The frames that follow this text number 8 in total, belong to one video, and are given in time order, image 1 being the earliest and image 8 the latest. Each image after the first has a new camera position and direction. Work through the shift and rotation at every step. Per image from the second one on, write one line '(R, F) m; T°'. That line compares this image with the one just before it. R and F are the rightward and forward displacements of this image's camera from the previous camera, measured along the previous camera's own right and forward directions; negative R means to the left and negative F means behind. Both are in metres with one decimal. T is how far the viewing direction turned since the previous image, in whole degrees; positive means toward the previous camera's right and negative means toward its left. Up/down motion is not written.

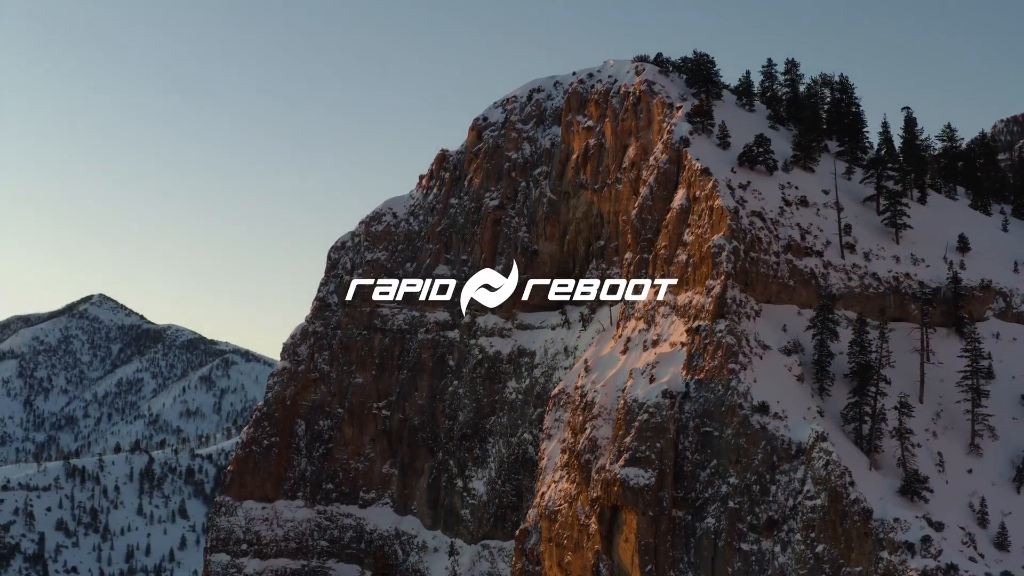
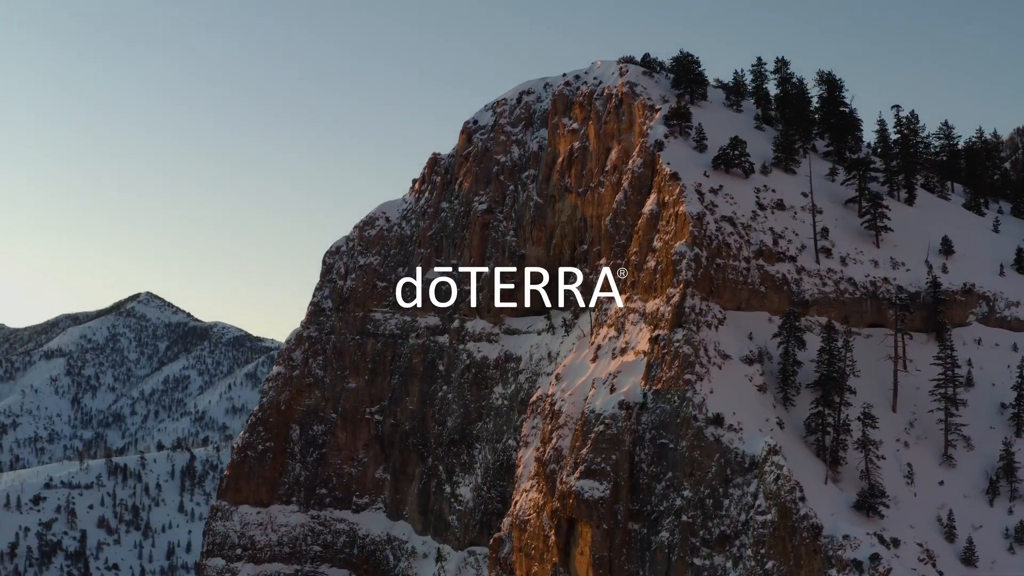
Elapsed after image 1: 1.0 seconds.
(+4.7, +0.8) m; -2°
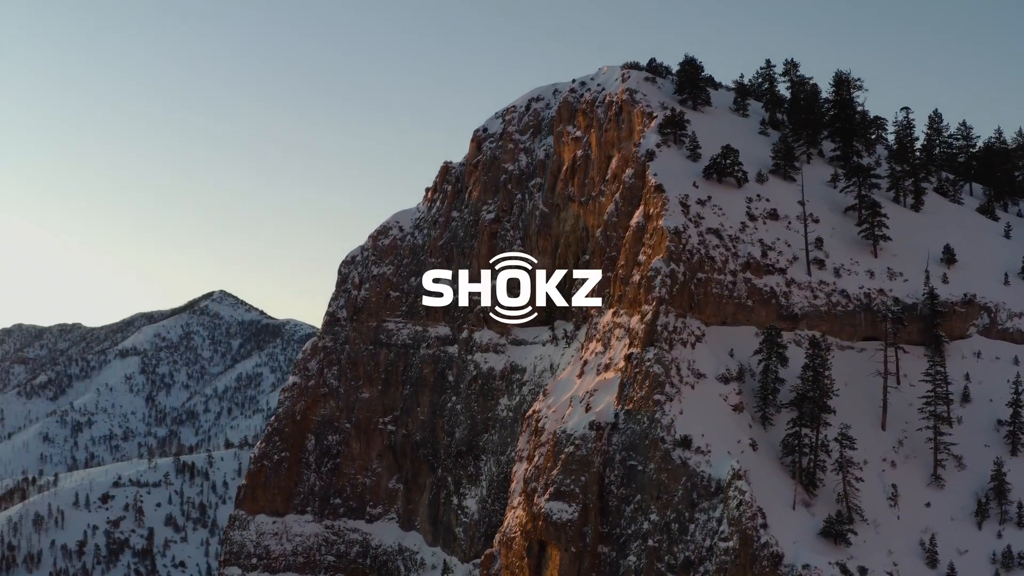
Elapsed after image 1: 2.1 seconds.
(+5.2, +0.8) m; -3°
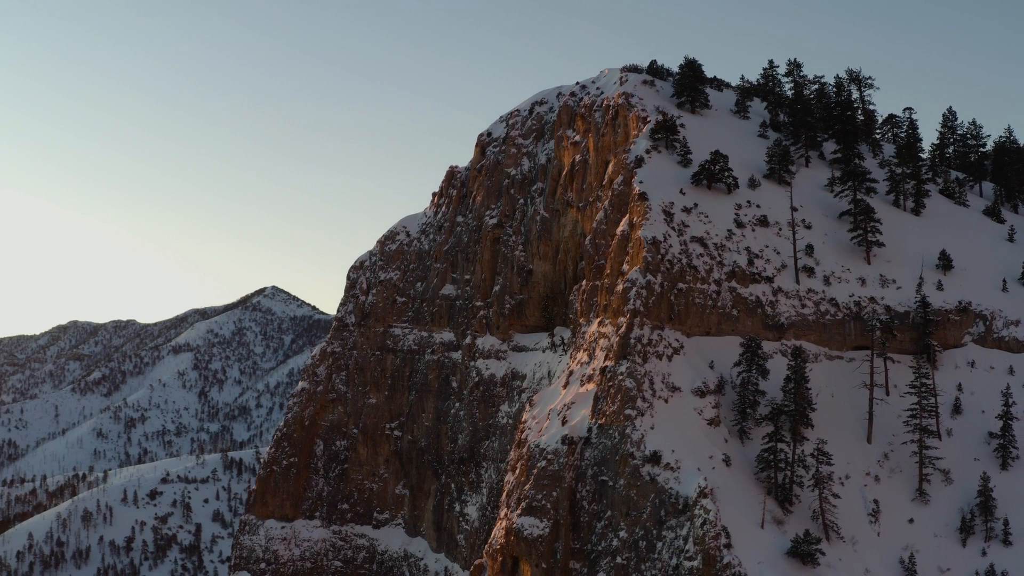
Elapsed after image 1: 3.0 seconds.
(+4.0, +0.6) m; -2°
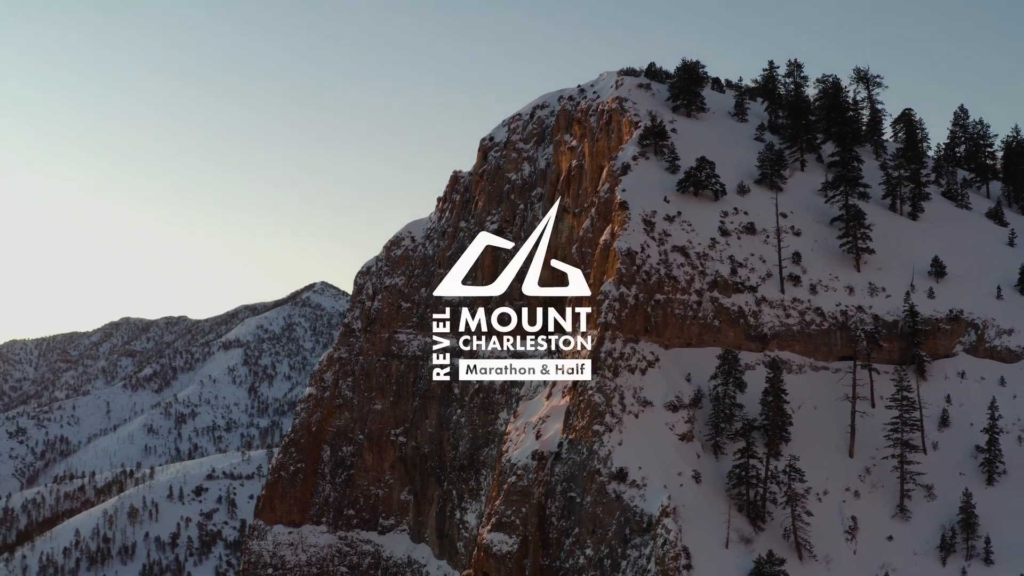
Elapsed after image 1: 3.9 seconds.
(+4.0, +0.6) m; -2°
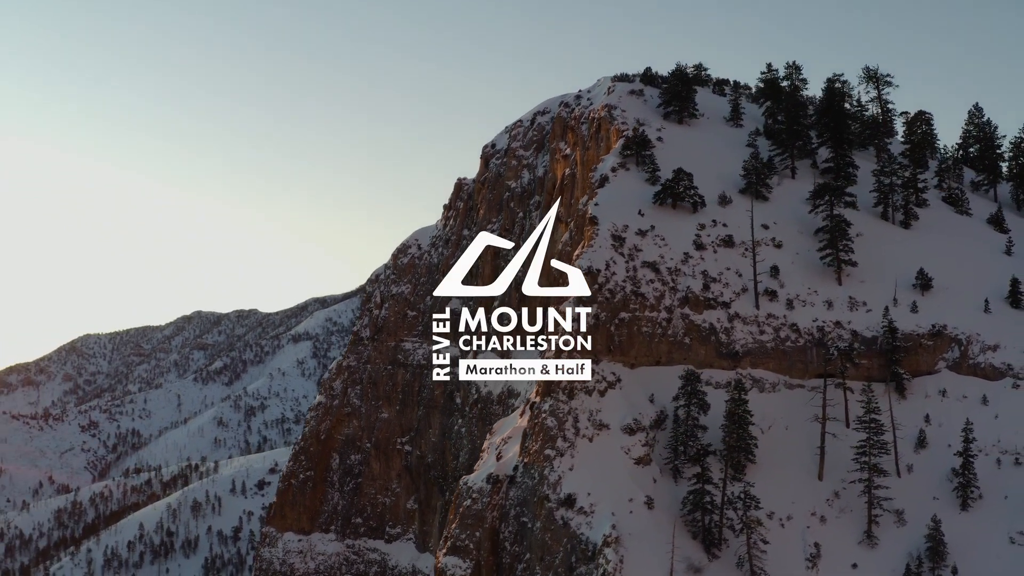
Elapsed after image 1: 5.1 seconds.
(+5.6, +0.9) m; -3°
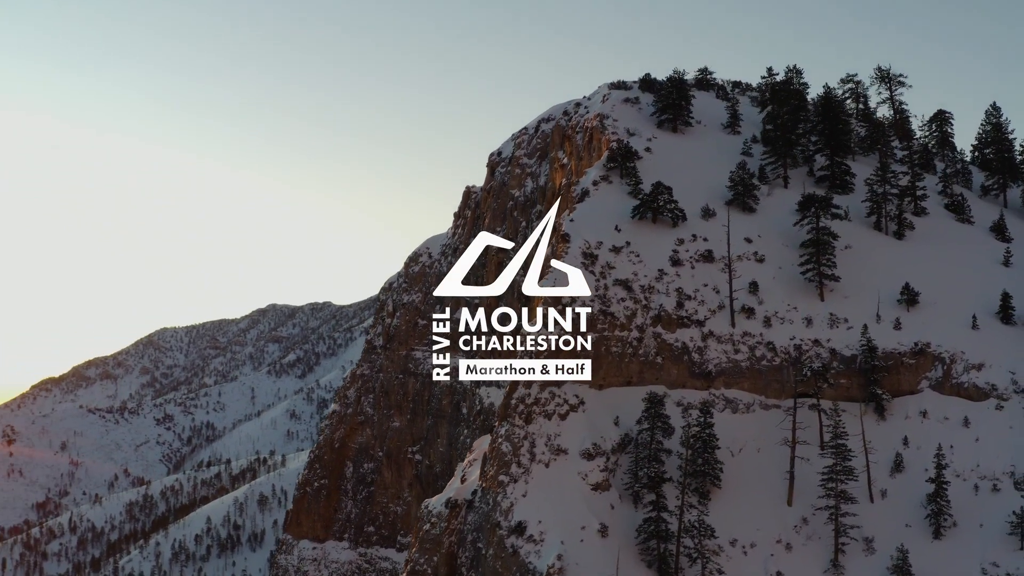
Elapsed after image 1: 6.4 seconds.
(+5.6, +0.7) m; -4°
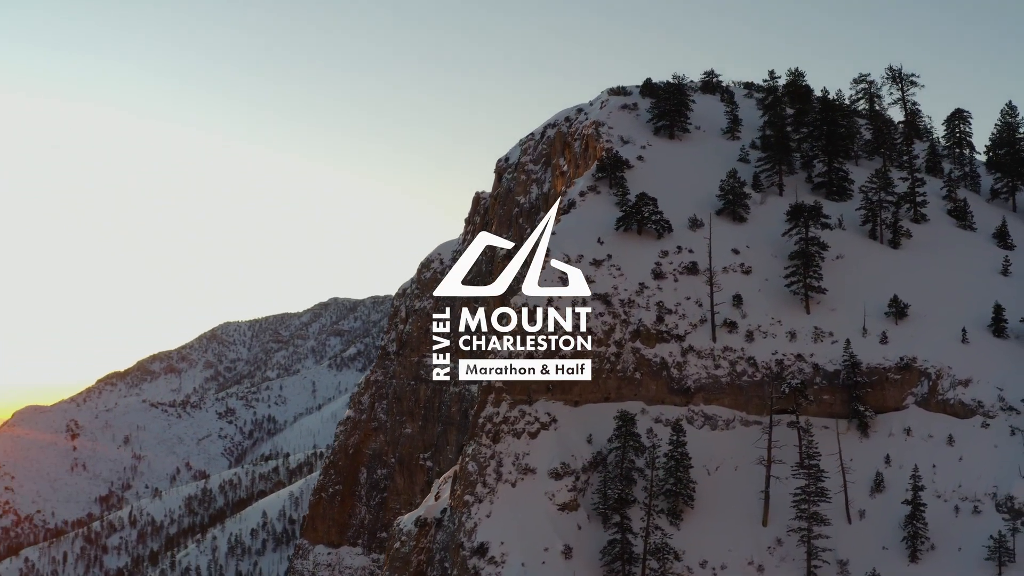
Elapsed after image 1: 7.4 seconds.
(+4.5, +0.5) m; -3°
